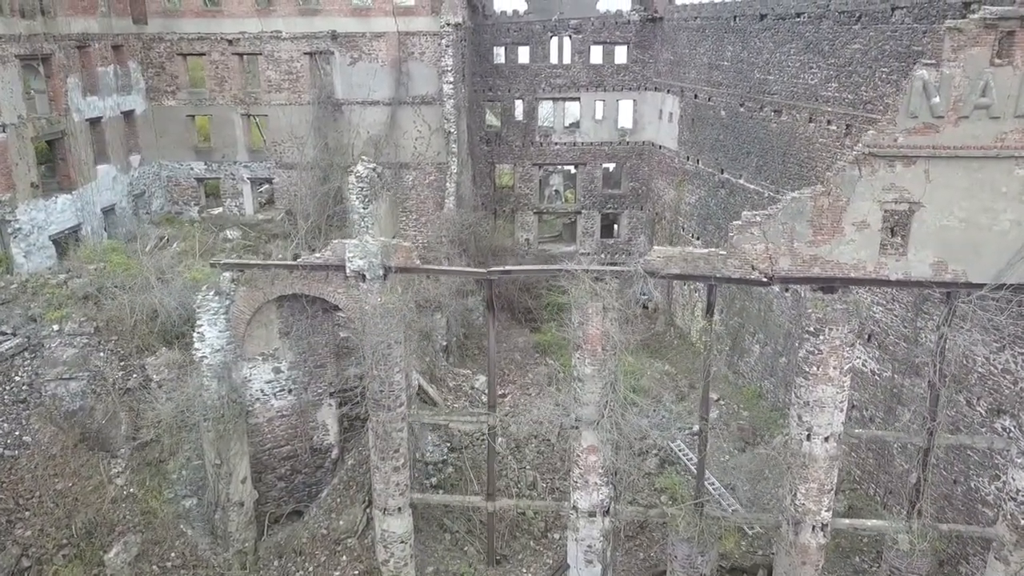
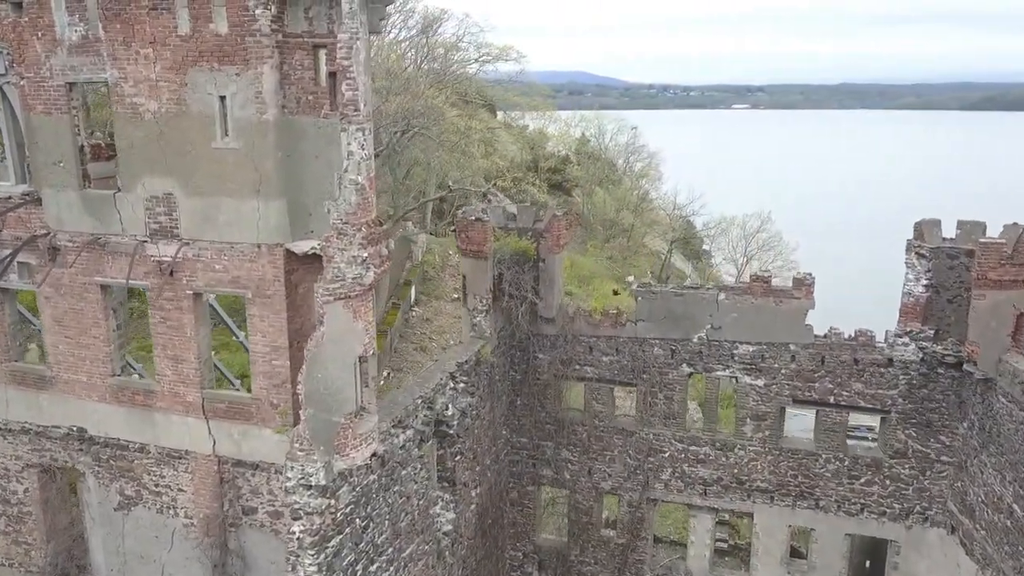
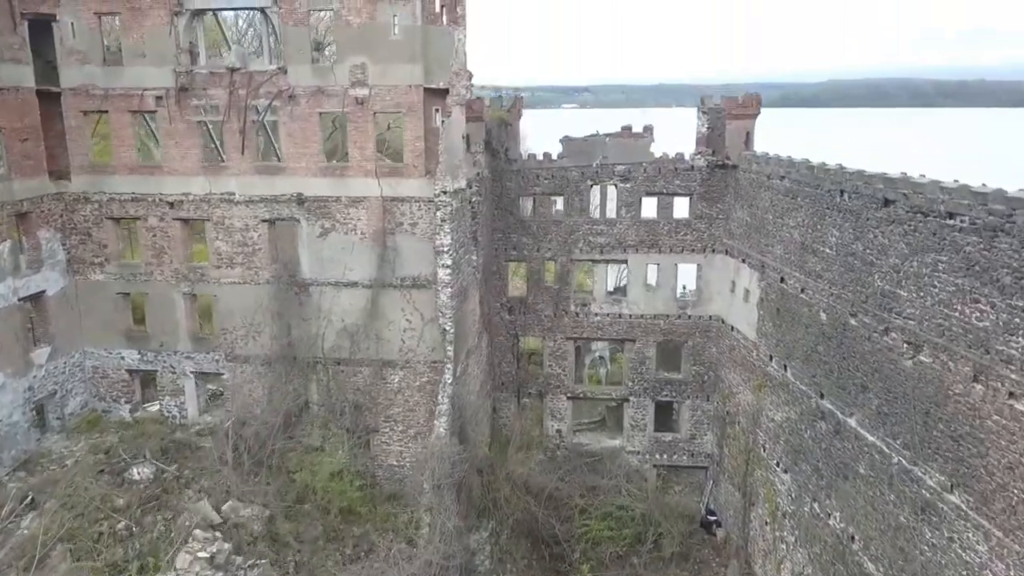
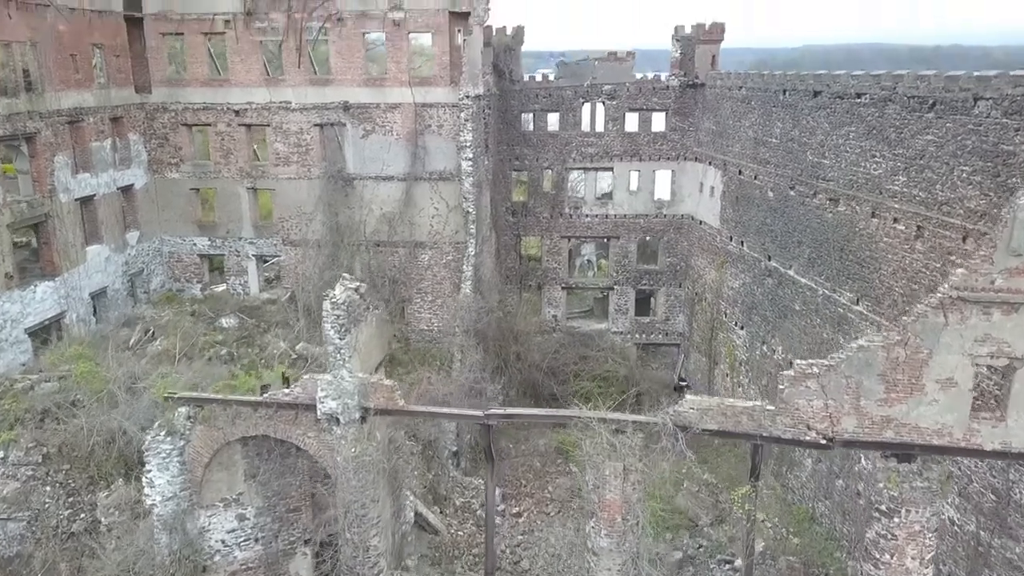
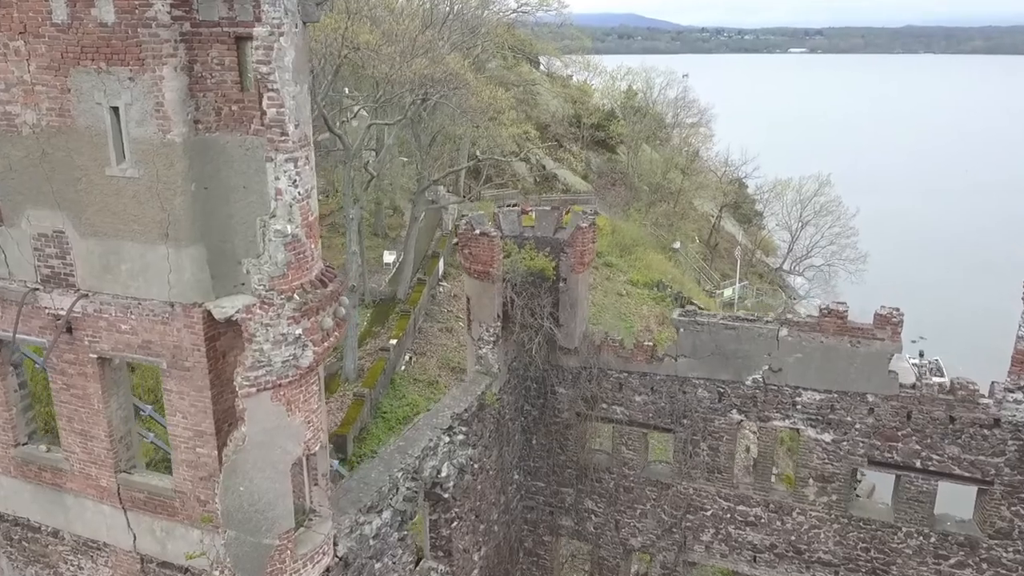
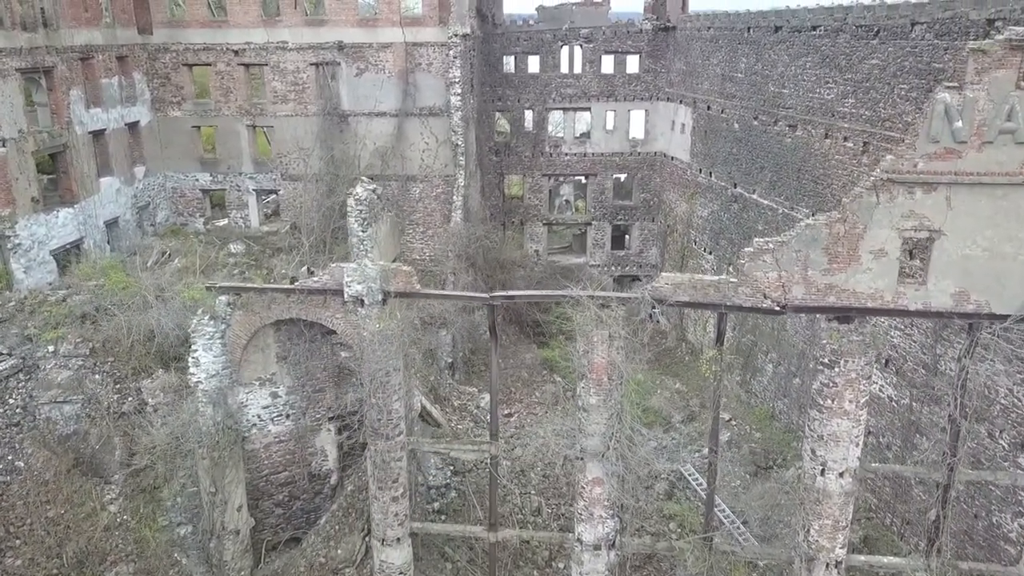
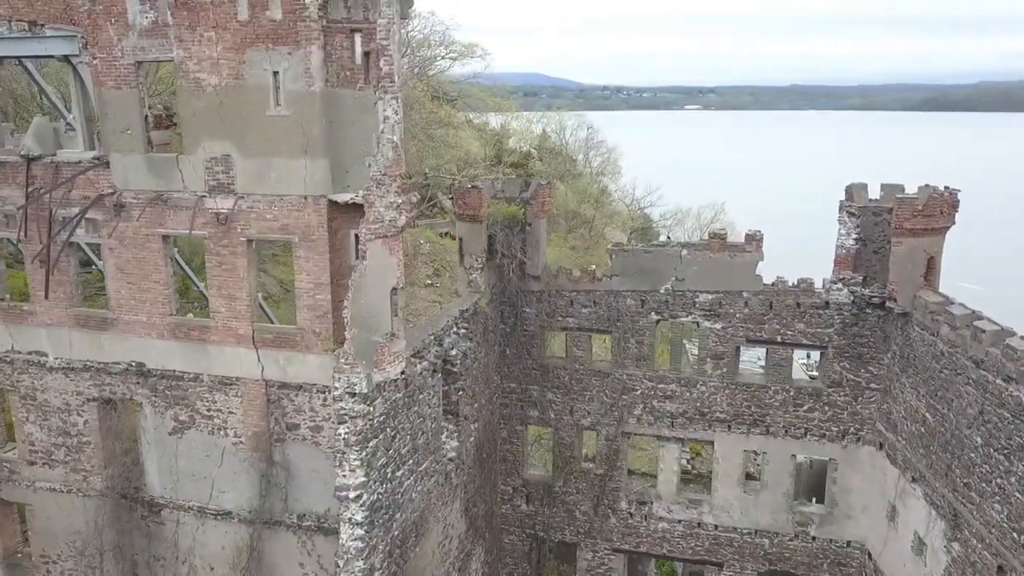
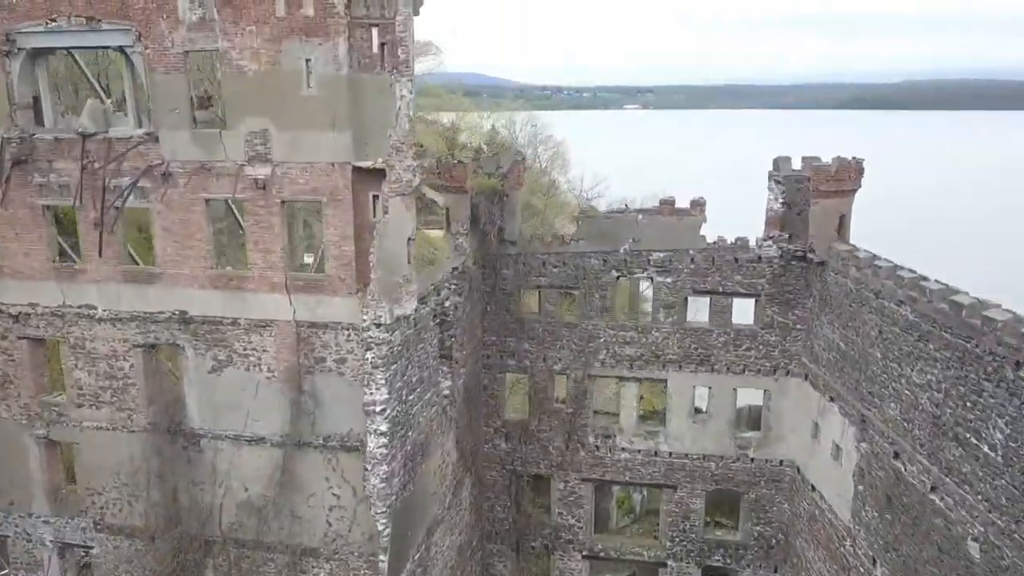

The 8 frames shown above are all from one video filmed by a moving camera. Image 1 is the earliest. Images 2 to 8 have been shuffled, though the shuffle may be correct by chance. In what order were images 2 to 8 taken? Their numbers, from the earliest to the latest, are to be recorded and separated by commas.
6, 4, 3, 8, 7, 2, 5
